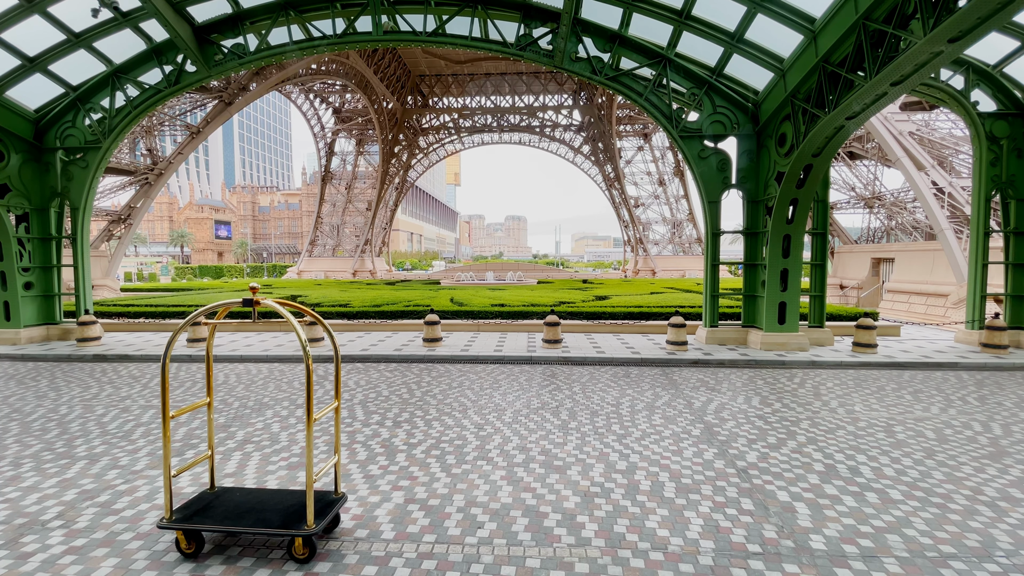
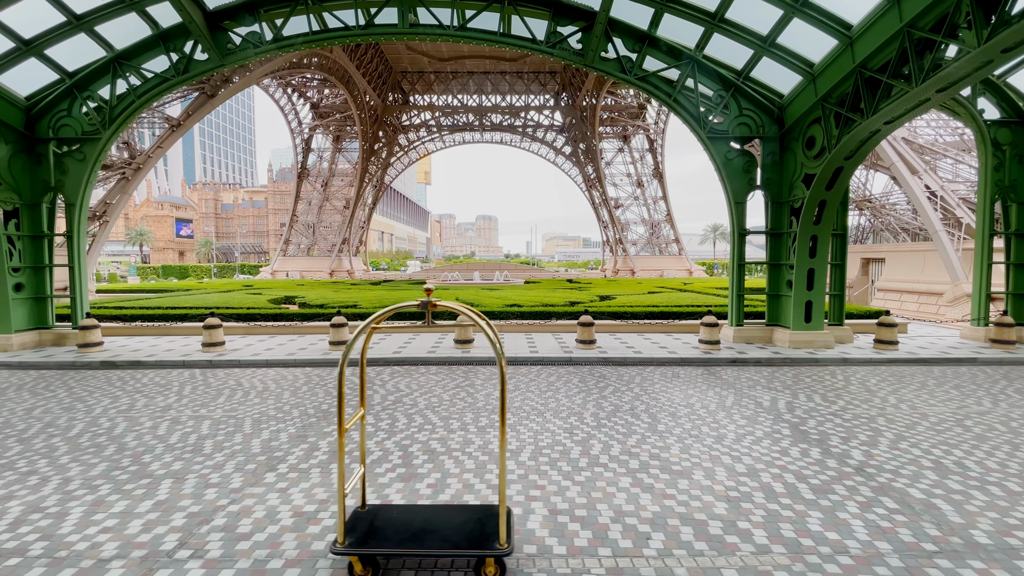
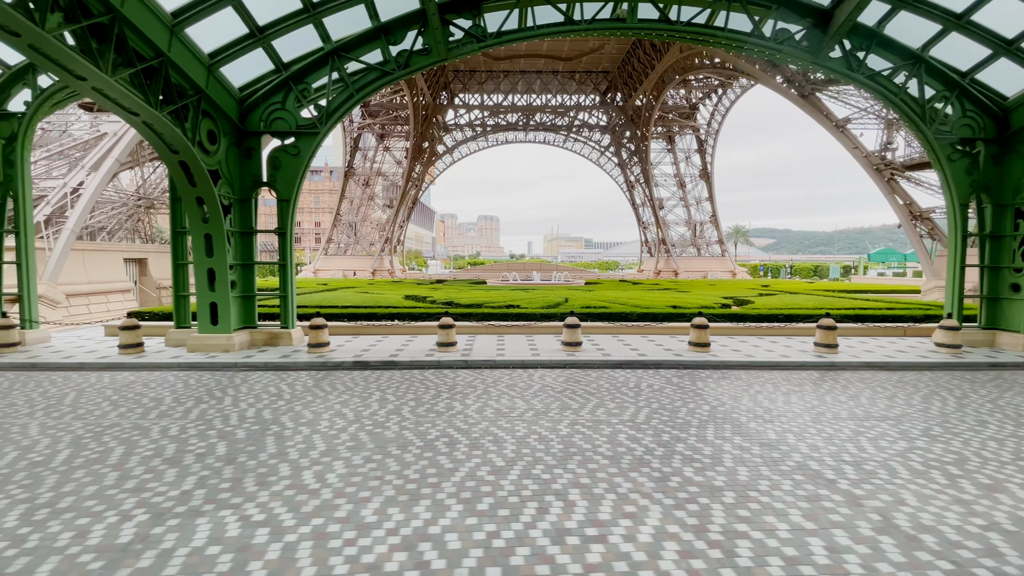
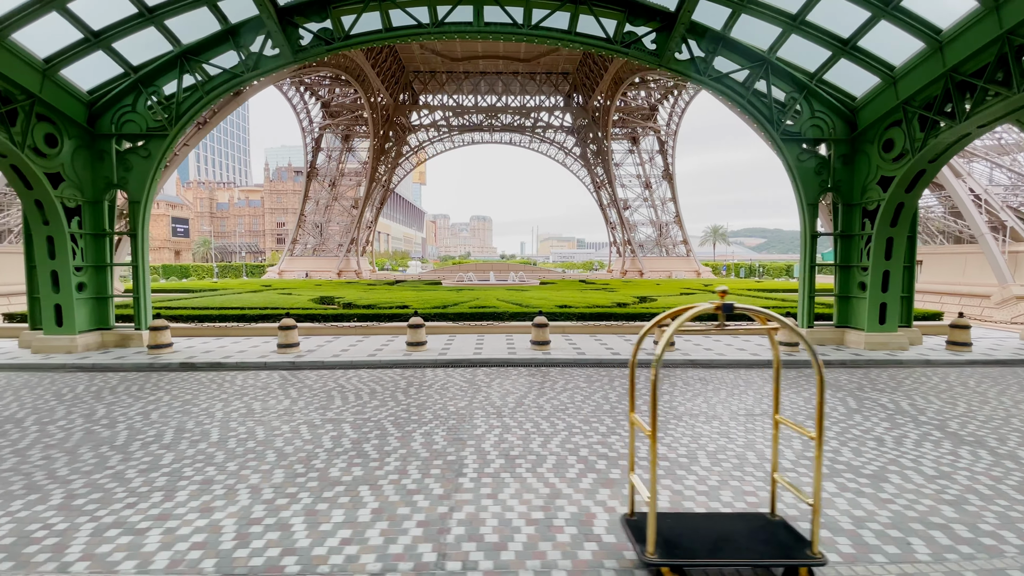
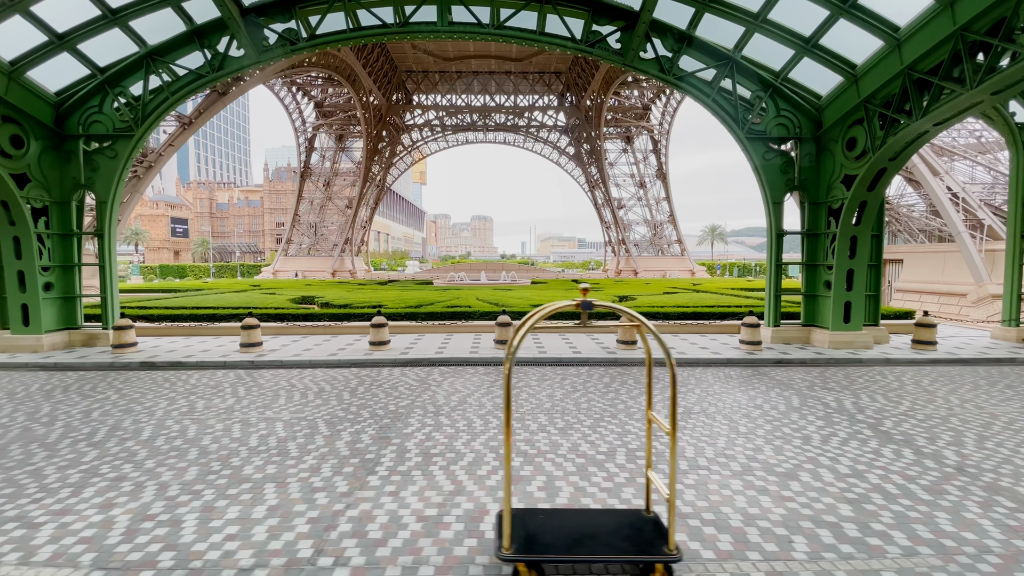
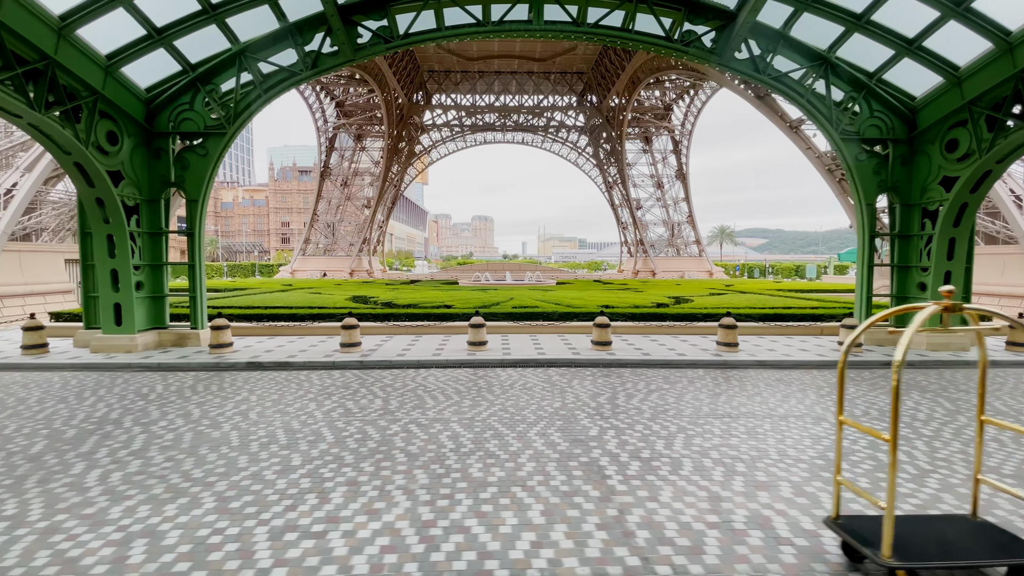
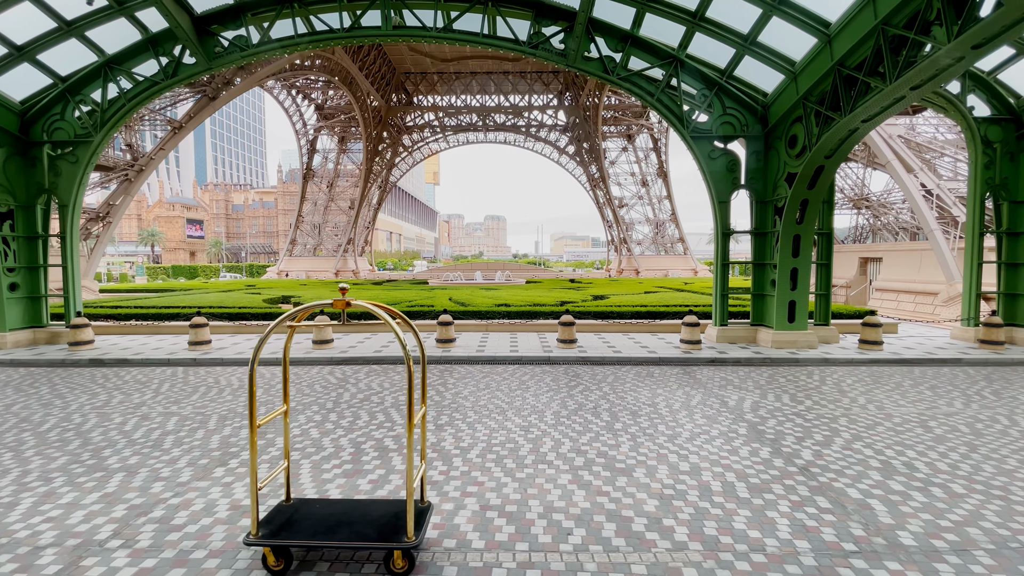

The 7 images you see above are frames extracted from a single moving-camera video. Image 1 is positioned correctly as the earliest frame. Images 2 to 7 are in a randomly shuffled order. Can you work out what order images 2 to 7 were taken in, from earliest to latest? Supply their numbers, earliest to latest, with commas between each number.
7, 2, 5, 4, 6, 3
